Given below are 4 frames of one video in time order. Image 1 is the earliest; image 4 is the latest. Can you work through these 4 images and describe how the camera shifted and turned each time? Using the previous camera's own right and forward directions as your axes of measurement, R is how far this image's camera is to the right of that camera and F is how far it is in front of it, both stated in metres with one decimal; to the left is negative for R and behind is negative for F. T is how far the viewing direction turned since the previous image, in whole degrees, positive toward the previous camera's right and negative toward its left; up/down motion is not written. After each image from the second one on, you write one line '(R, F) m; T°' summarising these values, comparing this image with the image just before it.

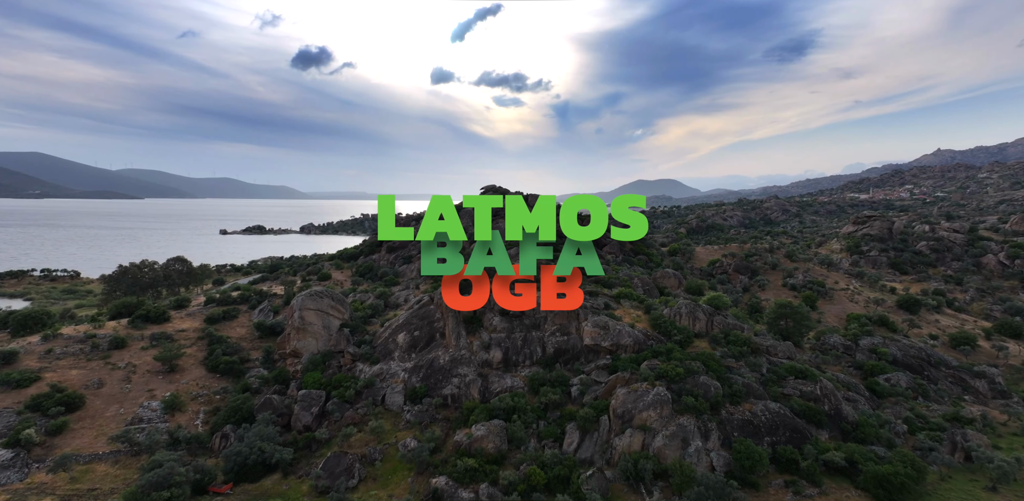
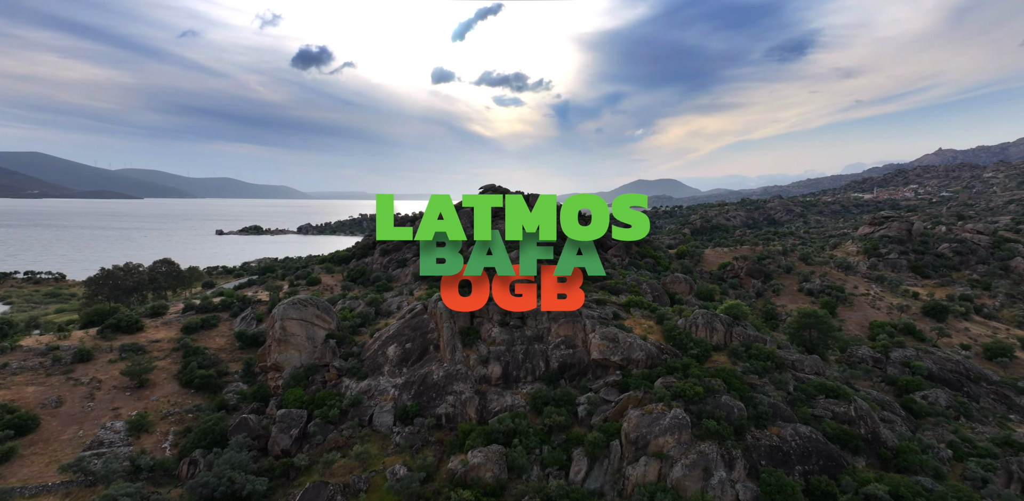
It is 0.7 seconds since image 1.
(0.0, +2.6) m; 0°
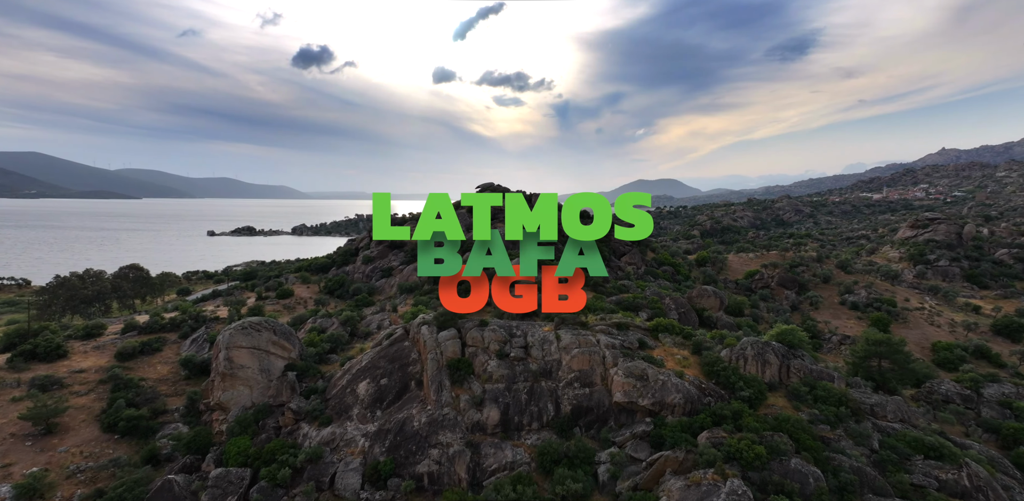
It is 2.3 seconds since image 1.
(0.0, +5.8) m; 0°
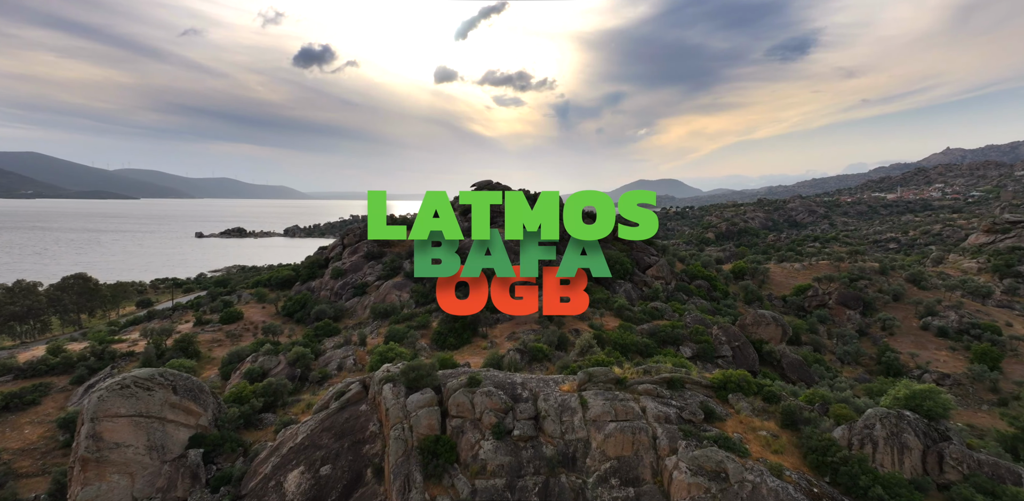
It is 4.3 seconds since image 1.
(-0.1, +7.9) m; 0°
